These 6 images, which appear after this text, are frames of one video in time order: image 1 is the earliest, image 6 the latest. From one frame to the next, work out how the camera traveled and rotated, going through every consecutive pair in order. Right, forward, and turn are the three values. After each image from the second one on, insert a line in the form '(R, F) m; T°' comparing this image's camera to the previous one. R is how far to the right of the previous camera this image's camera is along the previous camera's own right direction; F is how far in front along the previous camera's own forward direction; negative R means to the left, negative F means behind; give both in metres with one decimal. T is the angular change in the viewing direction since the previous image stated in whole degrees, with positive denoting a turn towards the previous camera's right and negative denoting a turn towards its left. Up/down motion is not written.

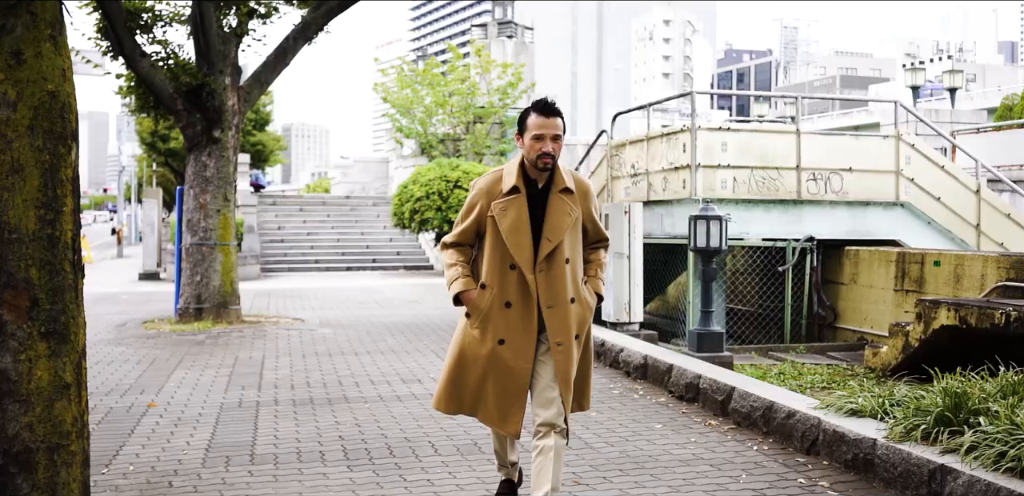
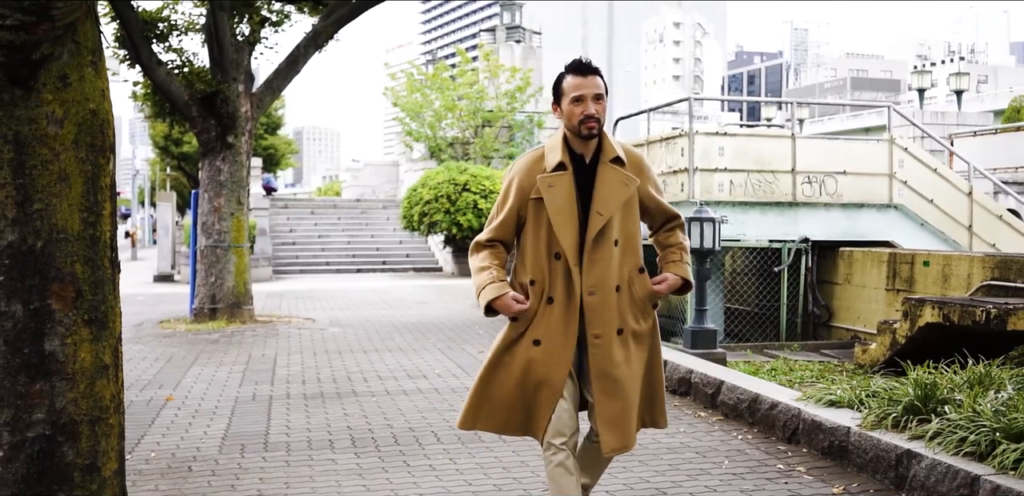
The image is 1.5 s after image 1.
(+0.1, -0.3) m; -1°
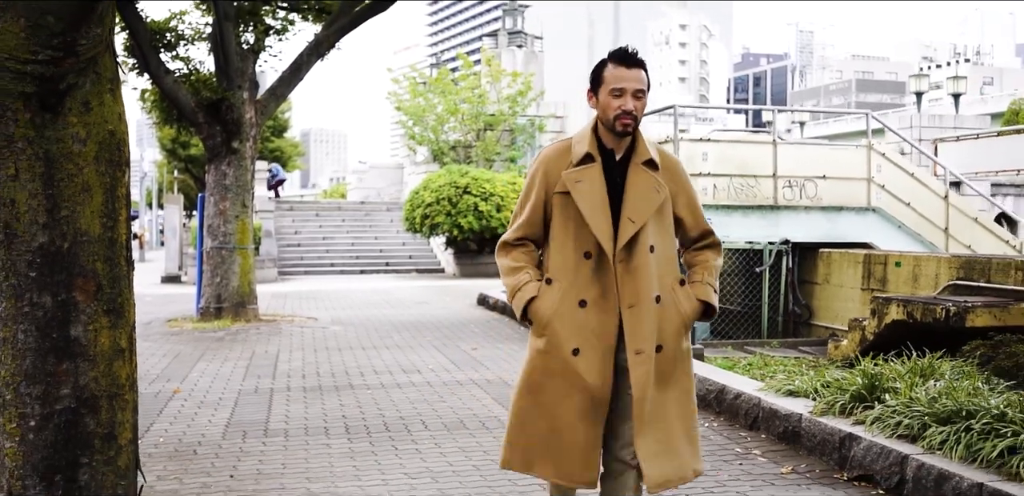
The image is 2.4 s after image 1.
(+0.2, -0.5) m; 0°
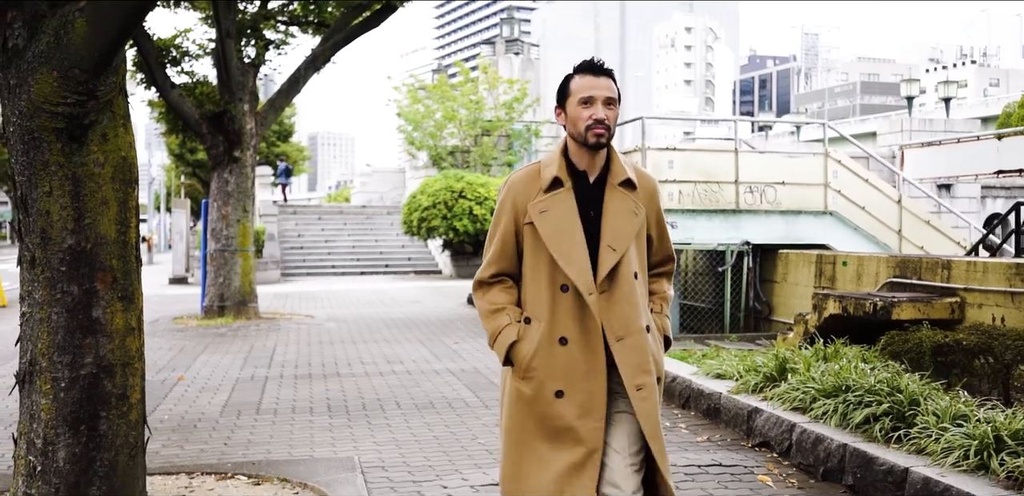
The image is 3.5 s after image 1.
(+0.3, -0.9) m; 0°
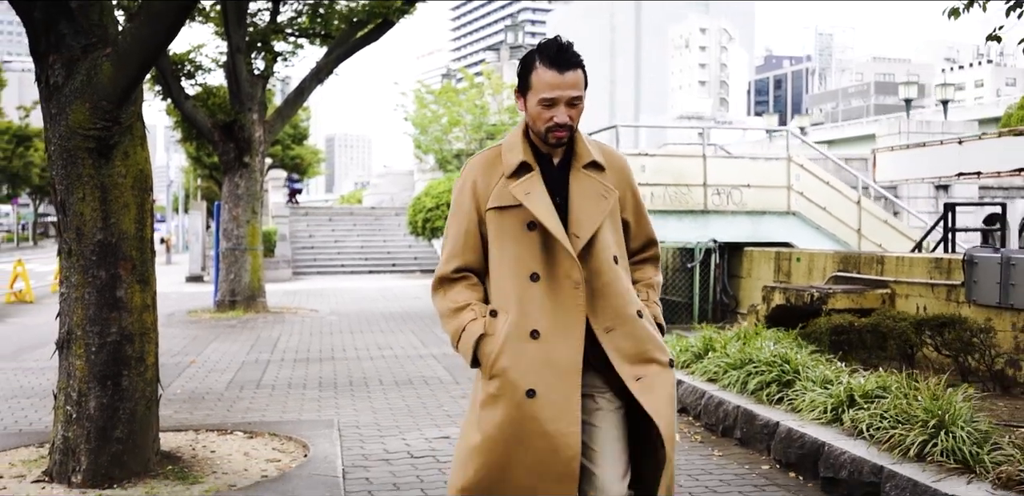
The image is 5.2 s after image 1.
(+0.4, -1.0) m; -1°
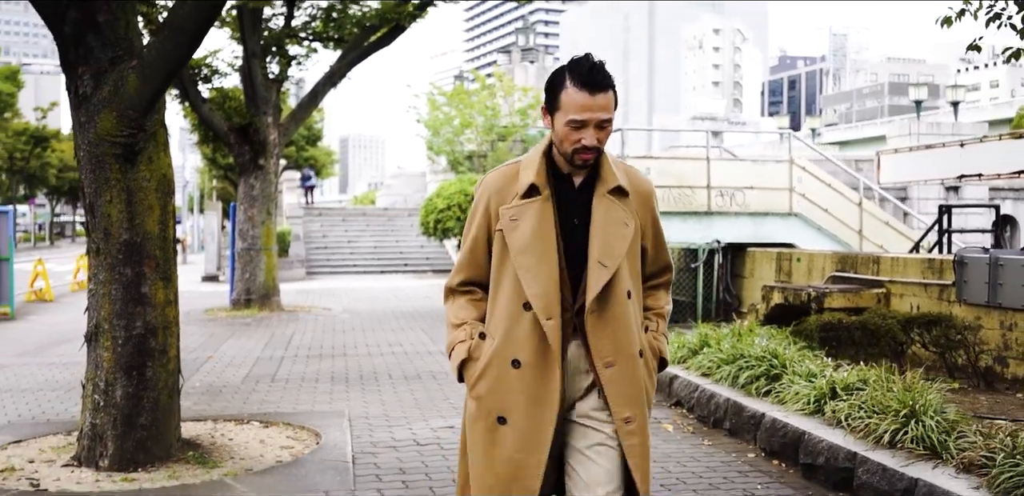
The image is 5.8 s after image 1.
(+0.1, -0.3) m; -1°
